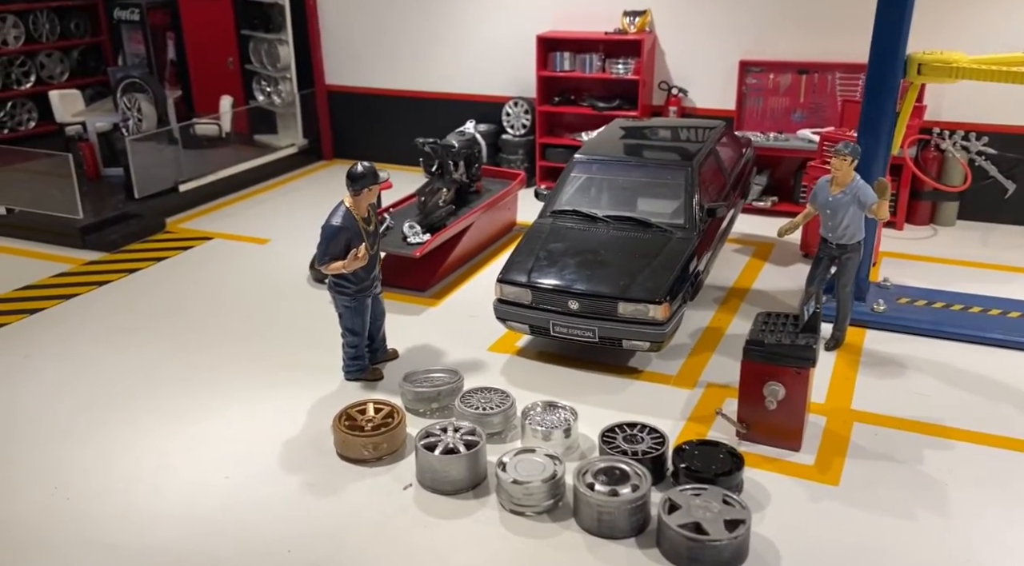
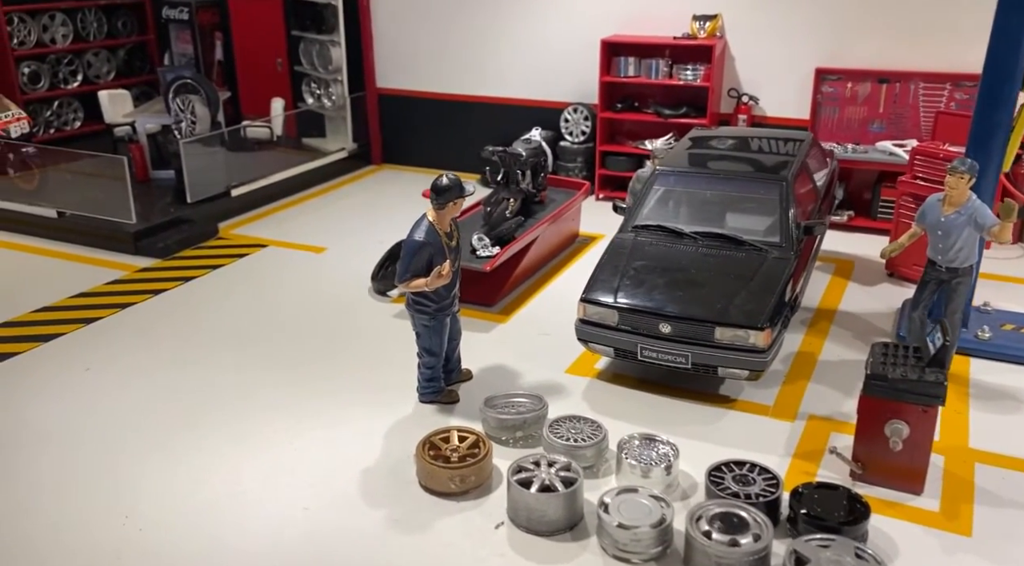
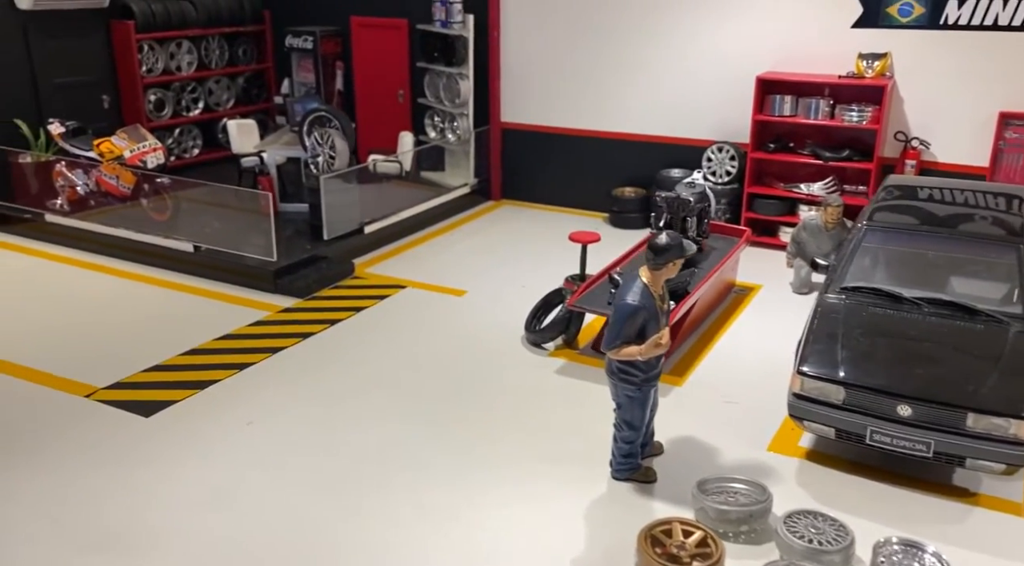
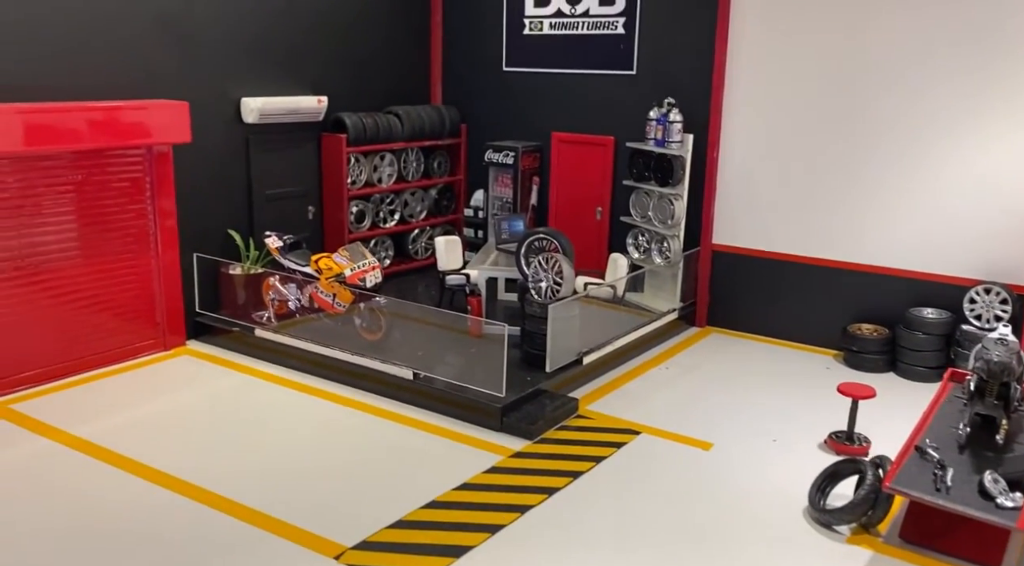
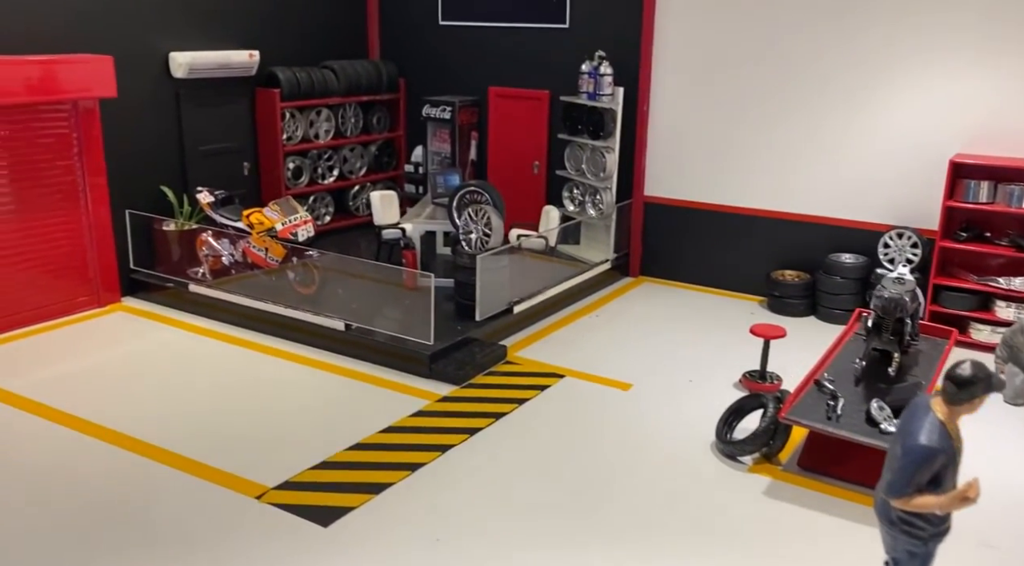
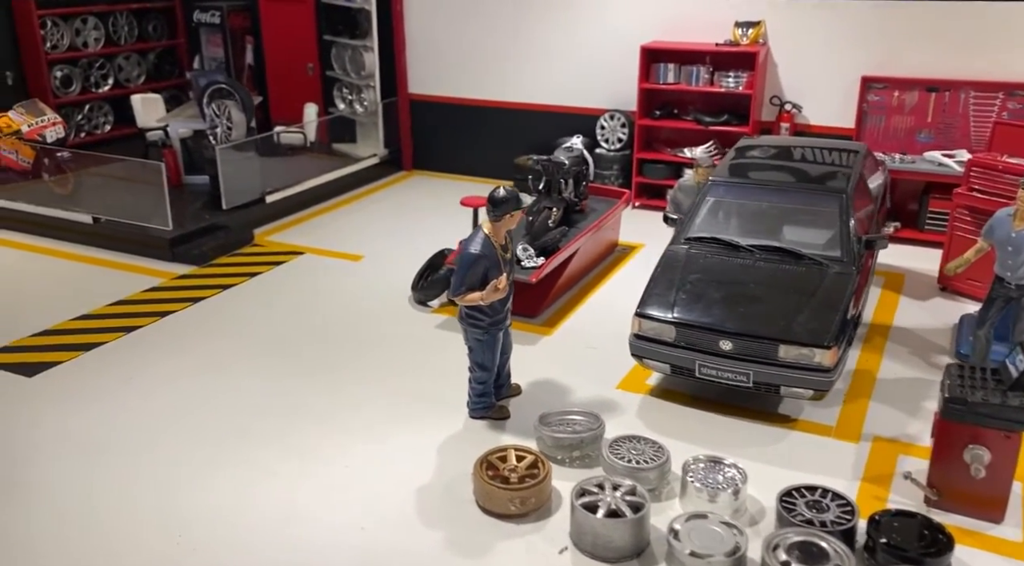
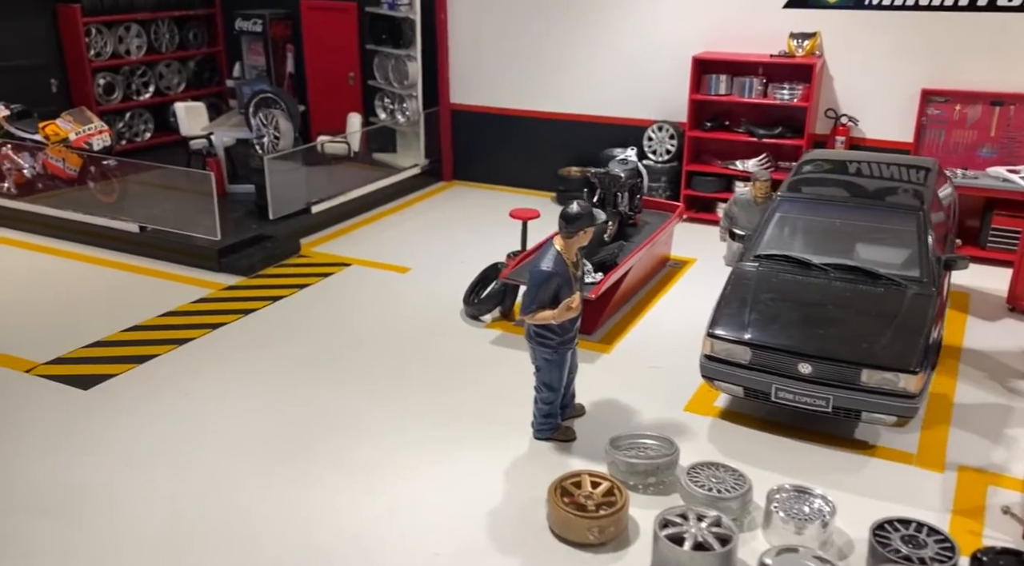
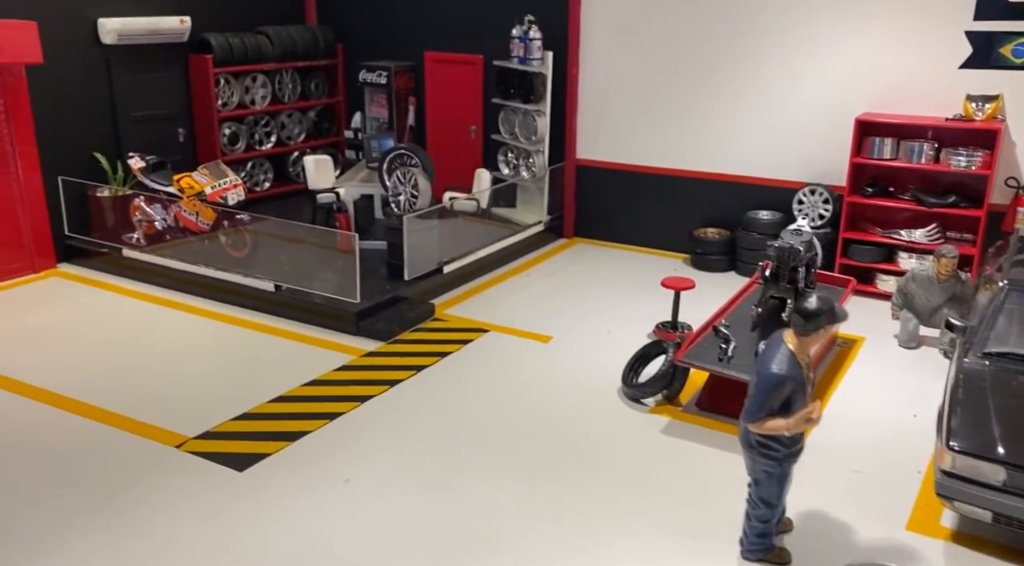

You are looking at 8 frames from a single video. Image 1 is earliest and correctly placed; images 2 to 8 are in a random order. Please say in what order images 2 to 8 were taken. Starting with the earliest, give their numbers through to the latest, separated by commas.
2, 6, 7, 3, 8, 5, 4
